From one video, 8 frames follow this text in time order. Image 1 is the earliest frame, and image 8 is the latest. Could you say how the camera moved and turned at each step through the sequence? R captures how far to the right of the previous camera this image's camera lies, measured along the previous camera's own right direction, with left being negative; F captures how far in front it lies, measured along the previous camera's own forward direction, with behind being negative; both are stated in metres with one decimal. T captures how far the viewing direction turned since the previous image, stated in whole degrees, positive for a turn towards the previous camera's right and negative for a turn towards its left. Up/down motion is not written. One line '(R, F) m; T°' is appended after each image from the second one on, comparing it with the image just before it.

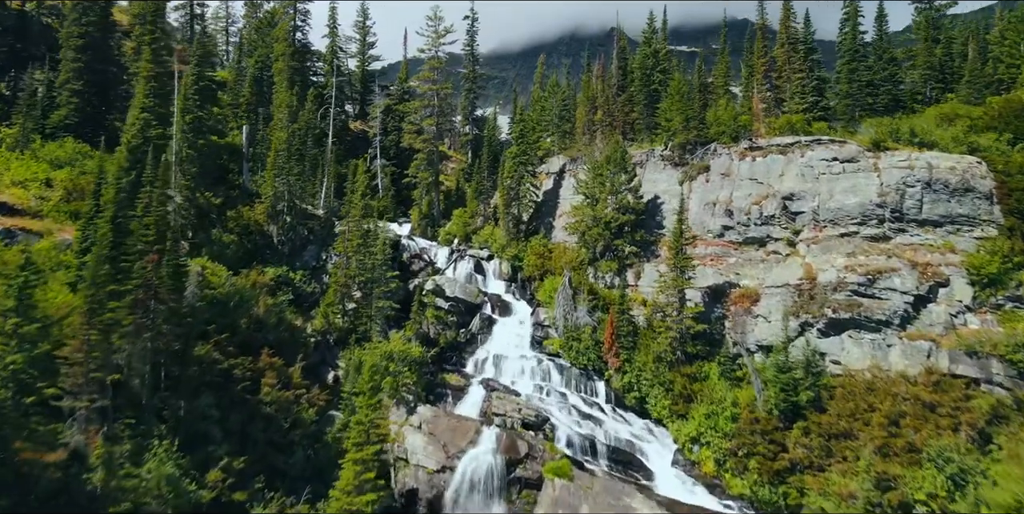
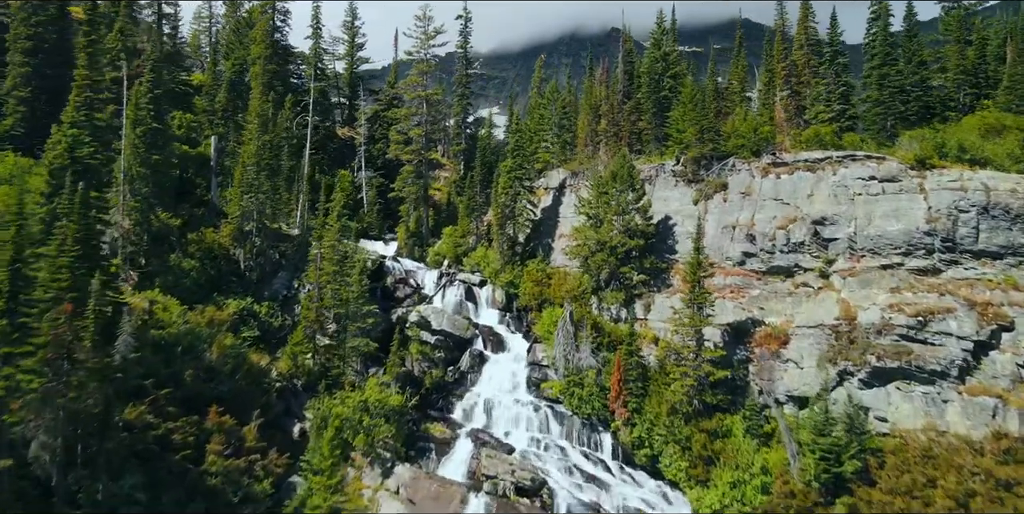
(+0.3, +5.8) m; 0°
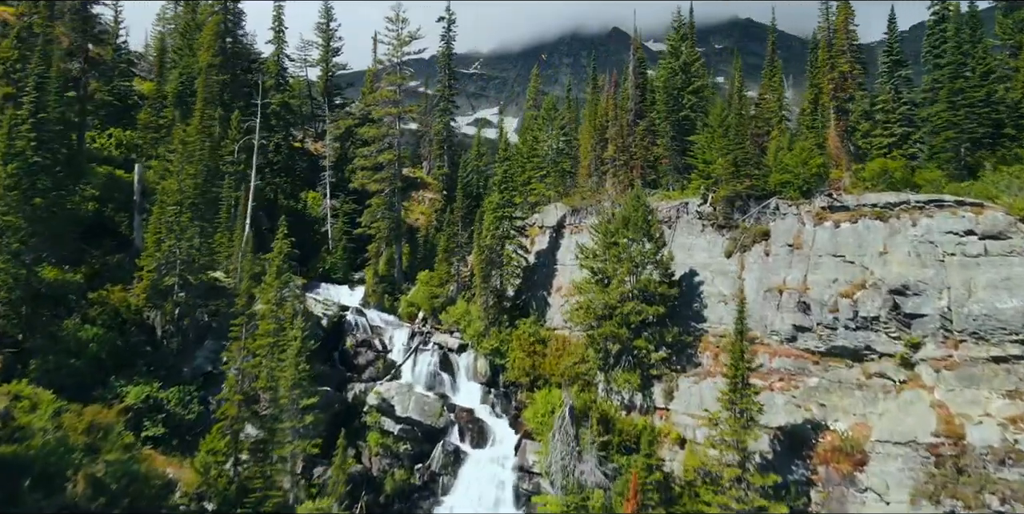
(+0.6, +10.2) m; 0°
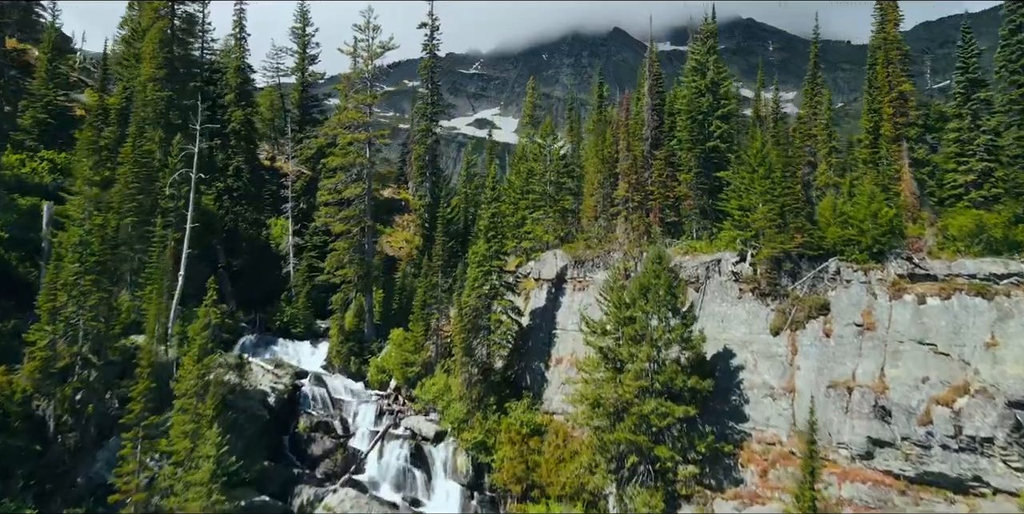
(+0.4, +8.4) m; 0°
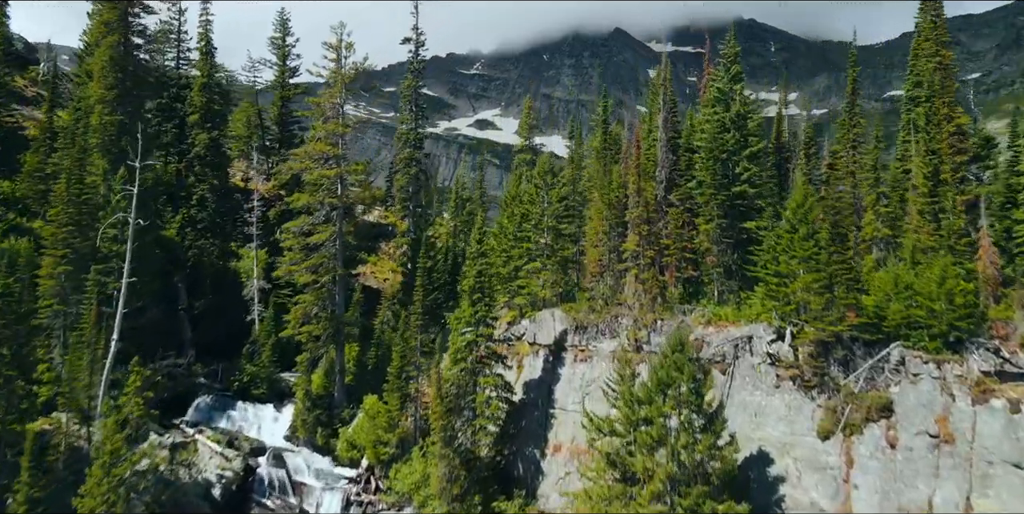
(+0.3, +5.8) m; 0°
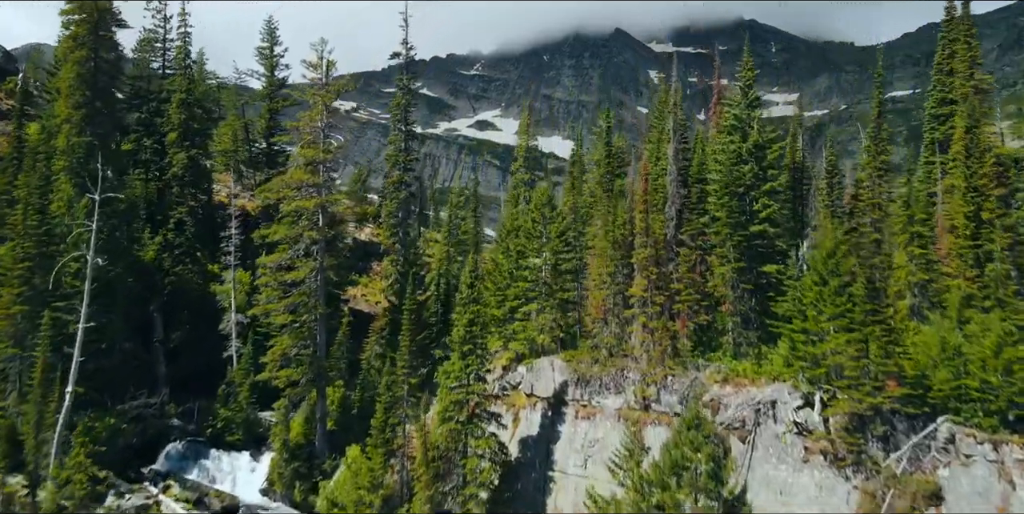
(+0.2, +3.1) m; 0°
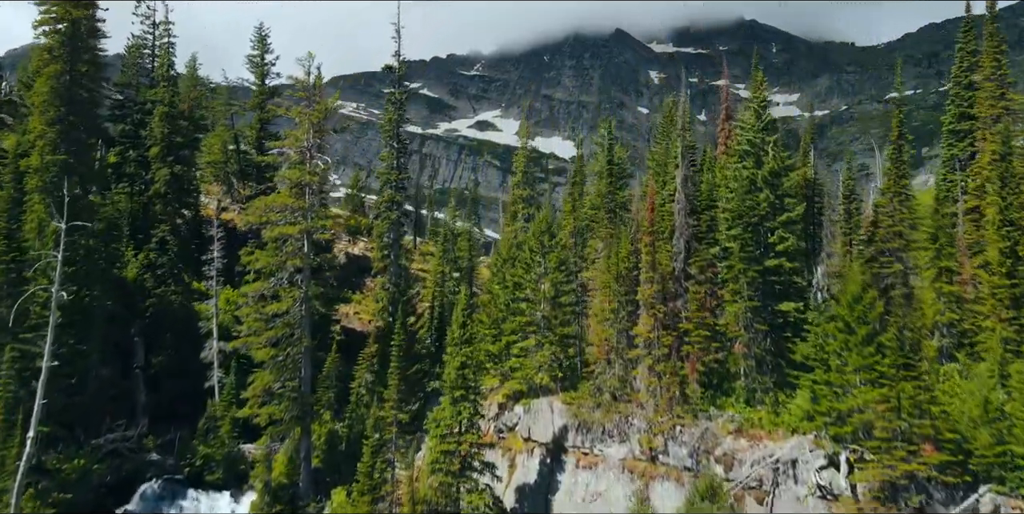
(+0.1, +2.2) m; 0°
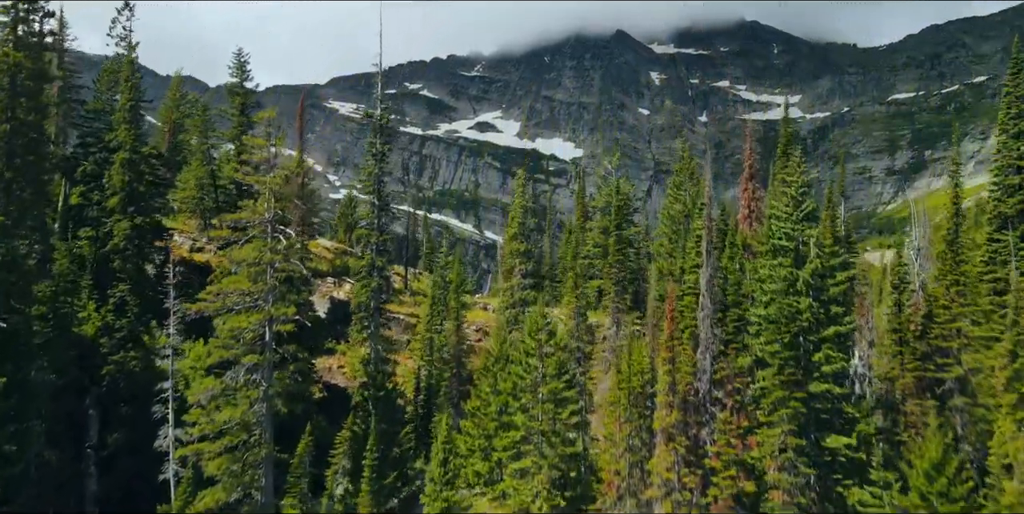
(+0.2, +4.6) m; 0°
